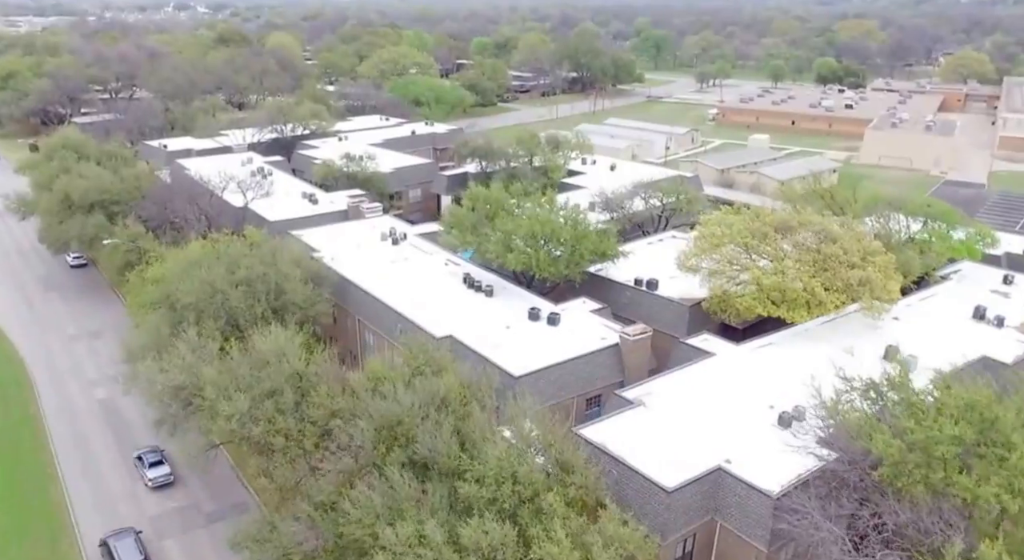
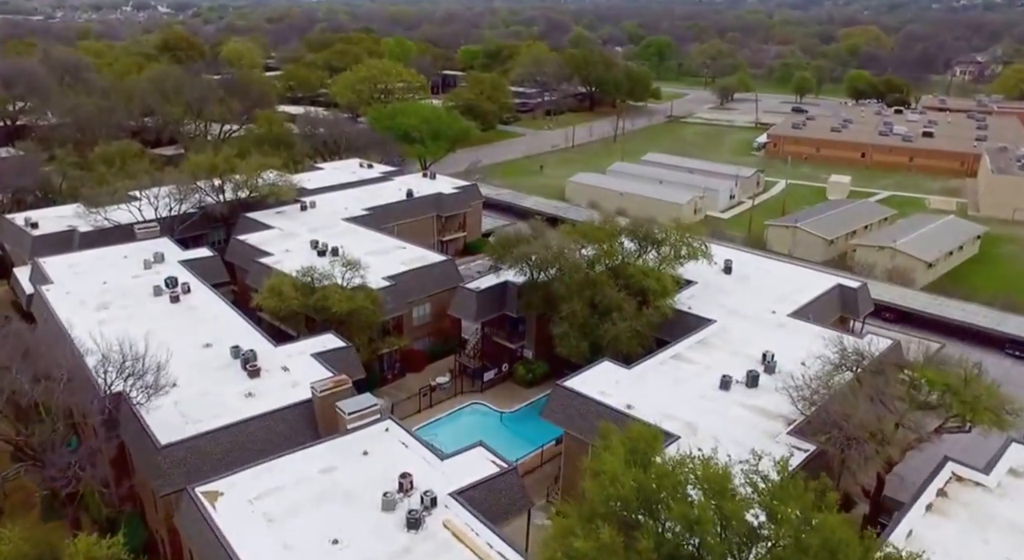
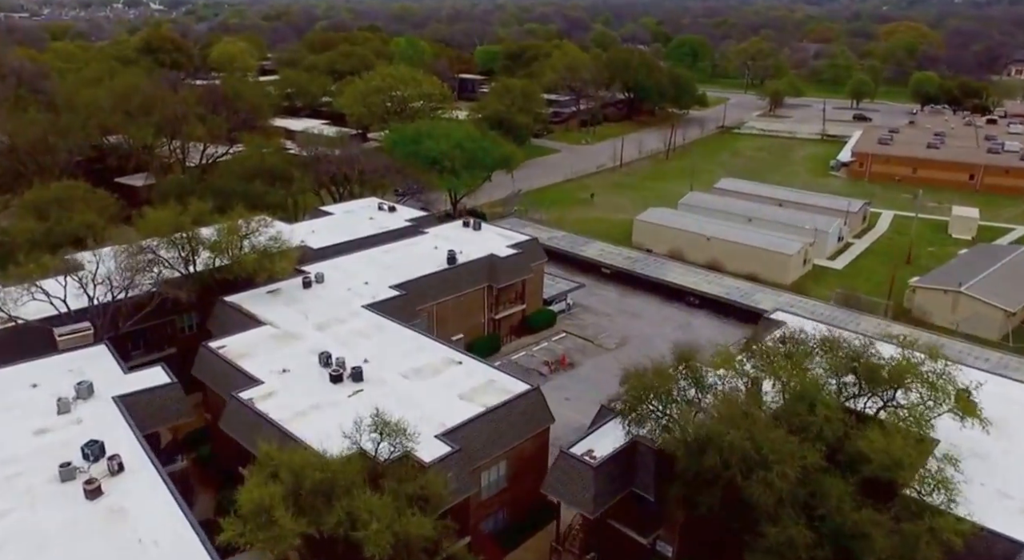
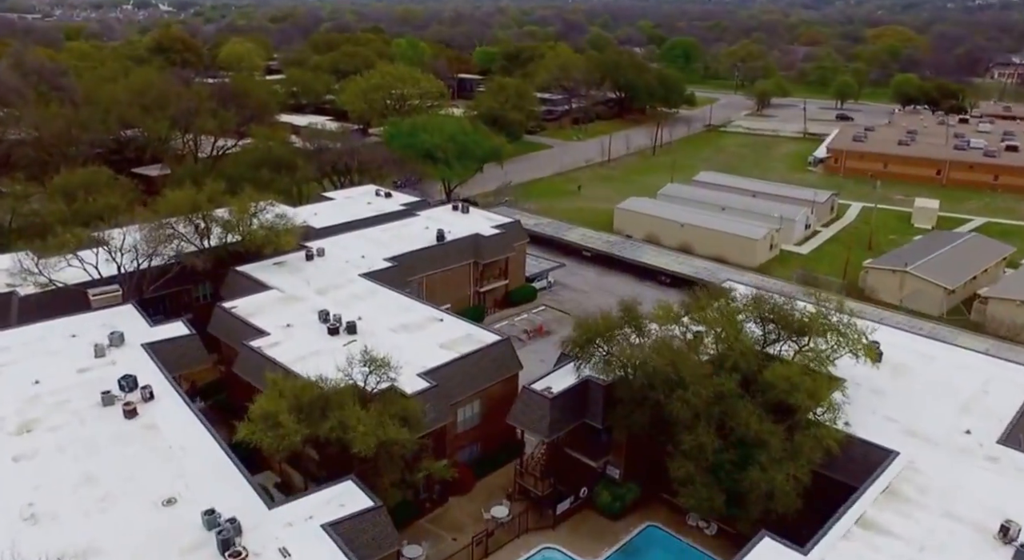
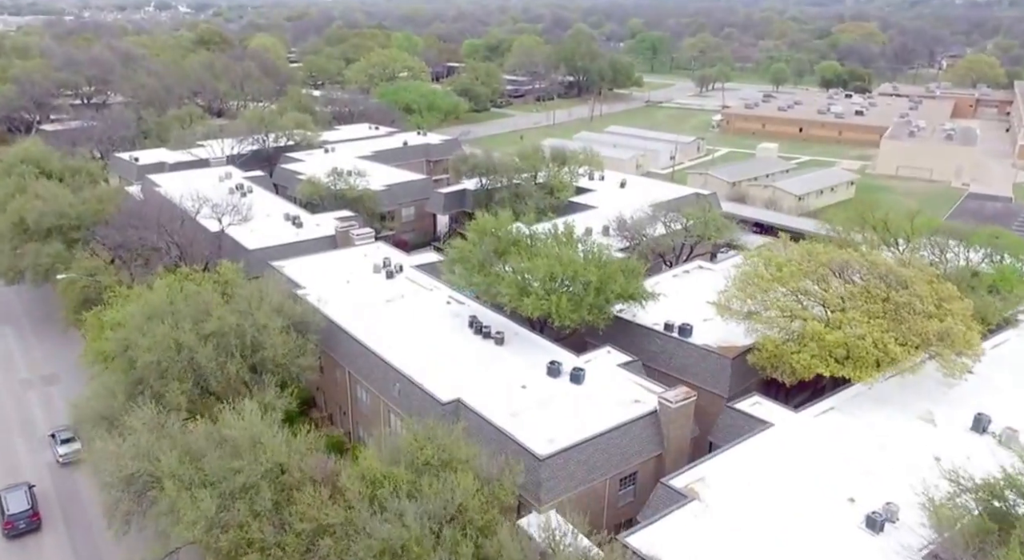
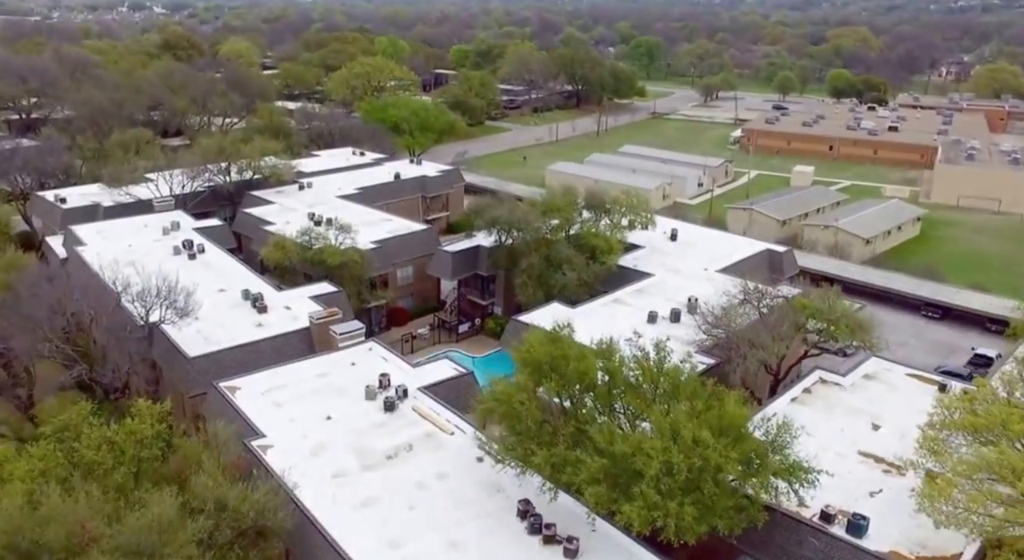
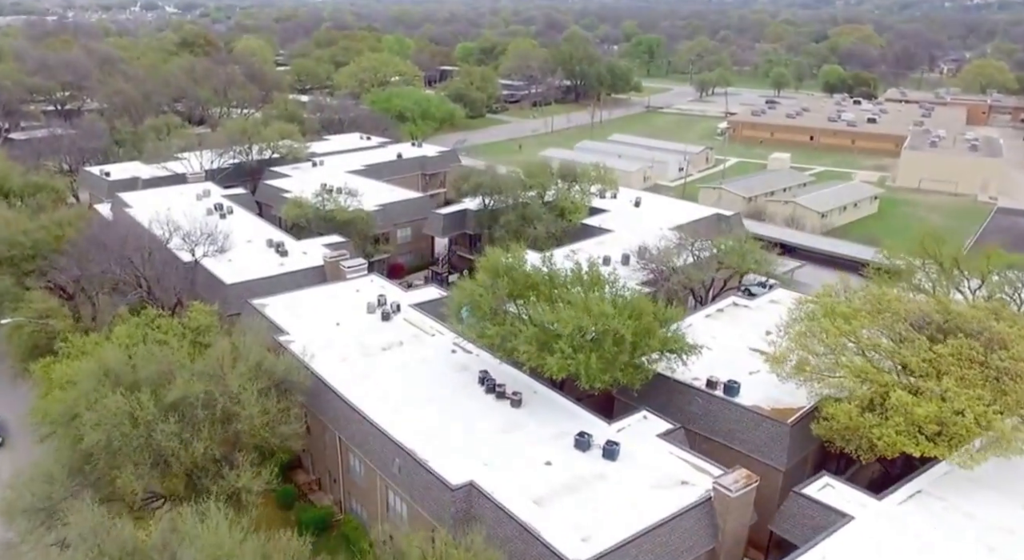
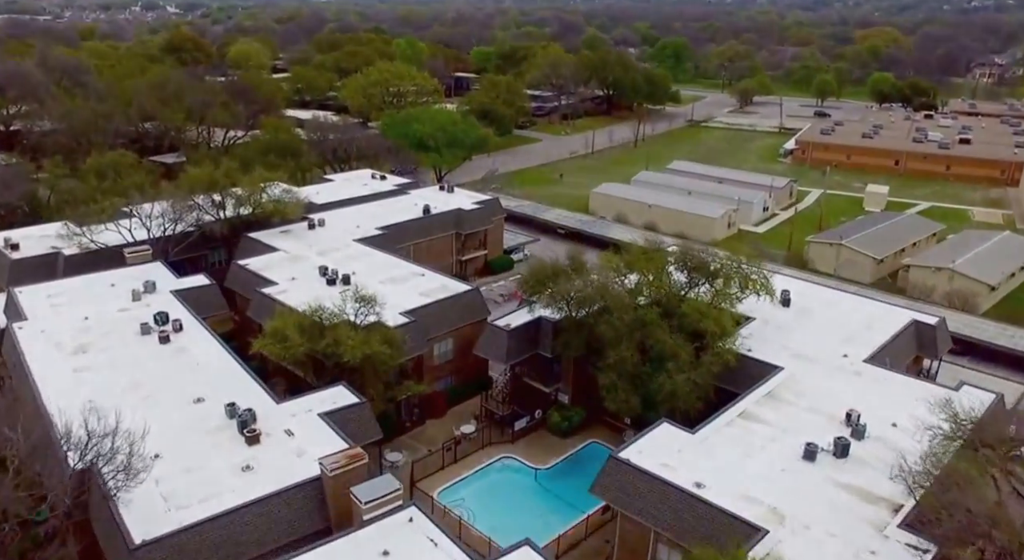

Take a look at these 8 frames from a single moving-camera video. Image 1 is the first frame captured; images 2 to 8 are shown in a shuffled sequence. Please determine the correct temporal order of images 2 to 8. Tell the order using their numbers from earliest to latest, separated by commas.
5, 7, 6, 2, 8, 4, 3
